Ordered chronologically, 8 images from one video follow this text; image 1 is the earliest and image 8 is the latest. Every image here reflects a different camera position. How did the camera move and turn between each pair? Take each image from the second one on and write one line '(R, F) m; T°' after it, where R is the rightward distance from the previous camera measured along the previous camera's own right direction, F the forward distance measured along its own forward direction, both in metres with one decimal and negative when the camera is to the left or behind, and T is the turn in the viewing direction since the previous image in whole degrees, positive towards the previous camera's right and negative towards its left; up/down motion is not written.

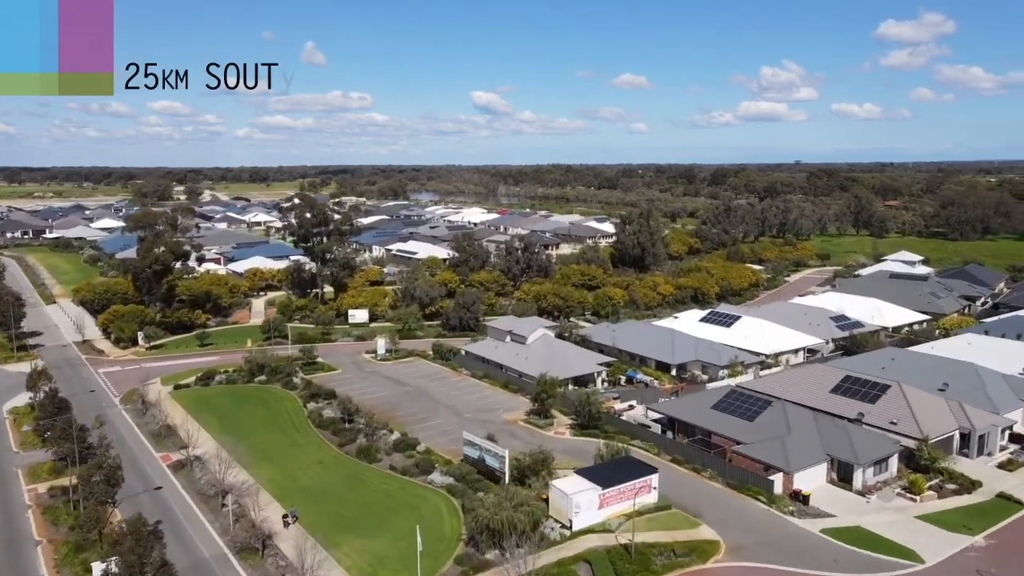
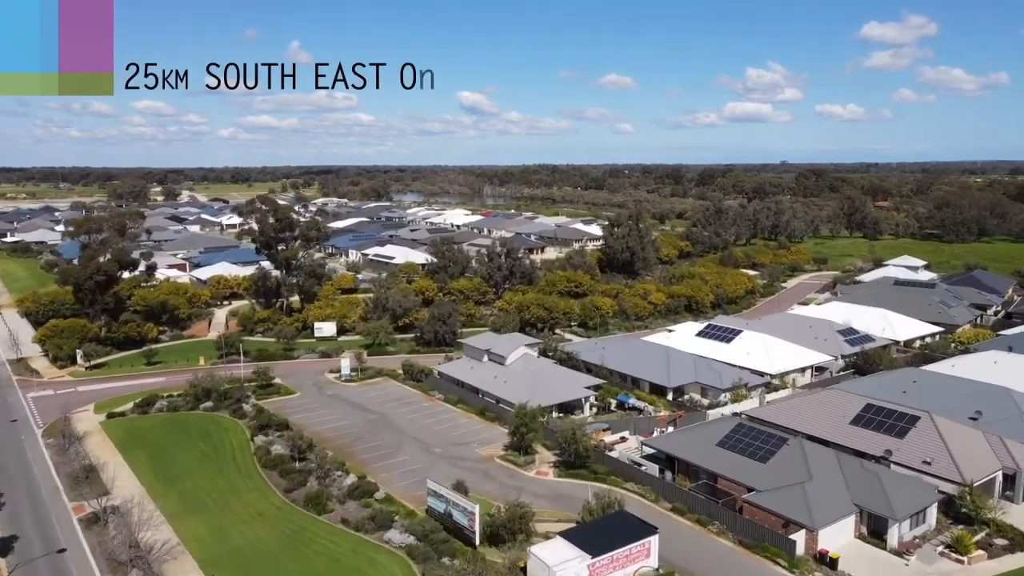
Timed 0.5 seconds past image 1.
(+0.4, +3.7) m; +1°
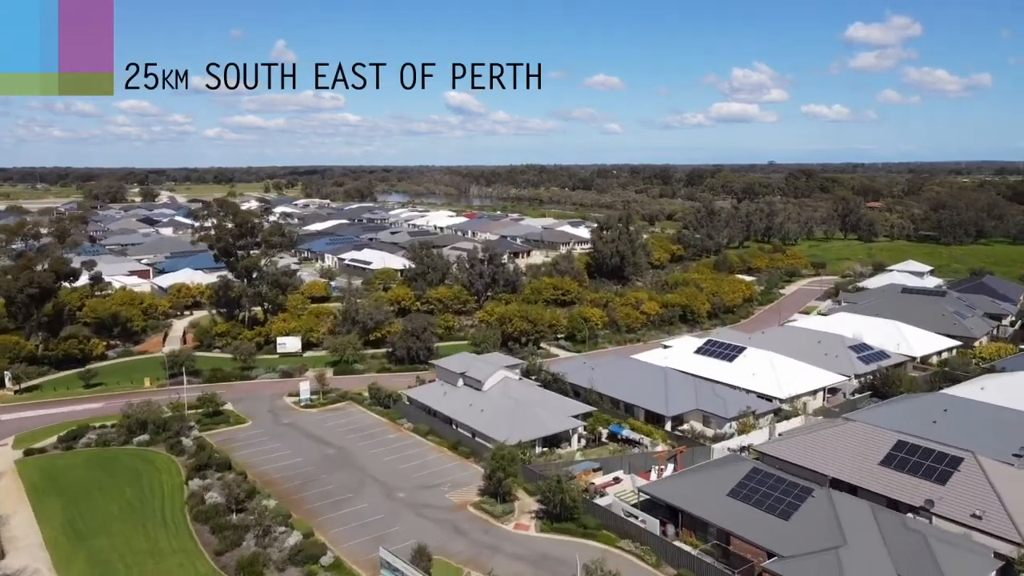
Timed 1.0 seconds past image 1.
(+0.4, +3.6) m; +1°
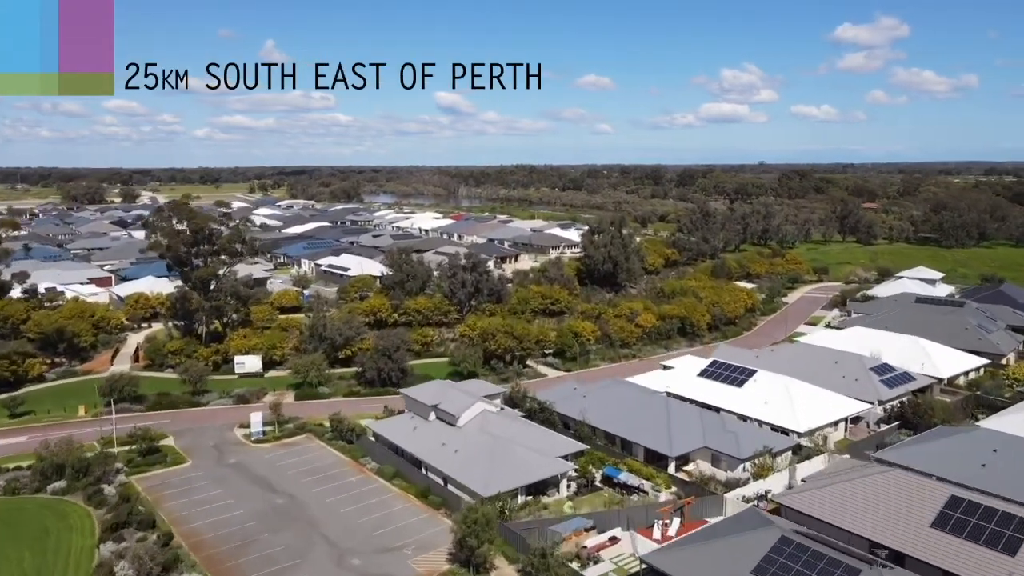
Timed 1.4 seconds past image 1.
(+0.4, +3.8) m; +1°
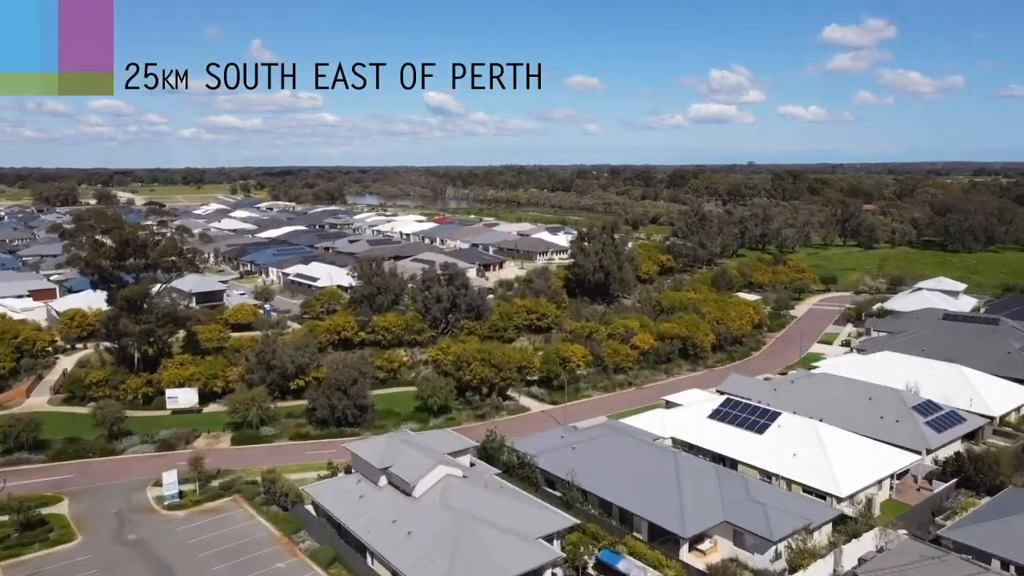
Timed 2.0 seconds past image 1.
(+0.5, +5.0) m; +1°
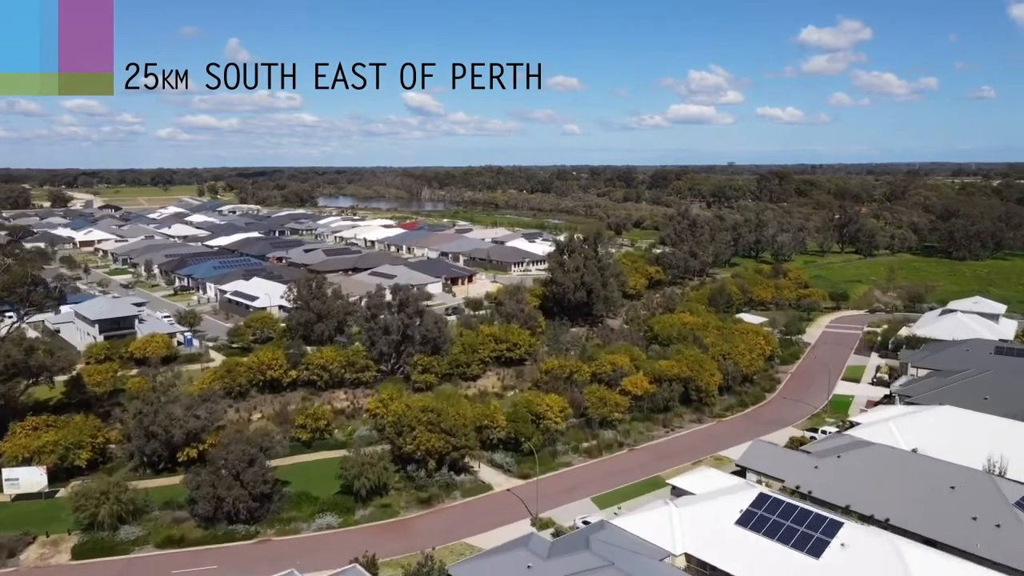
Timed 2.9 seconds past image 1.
(+0.8, +7.5) m; +1°
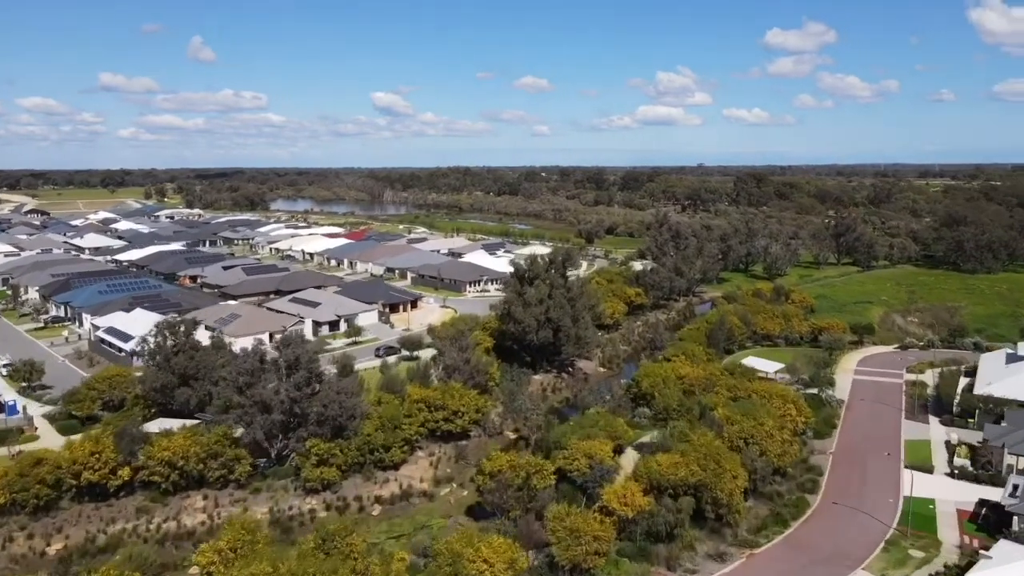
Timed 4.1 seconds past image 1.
(+1.3, +10.5) m; +2°
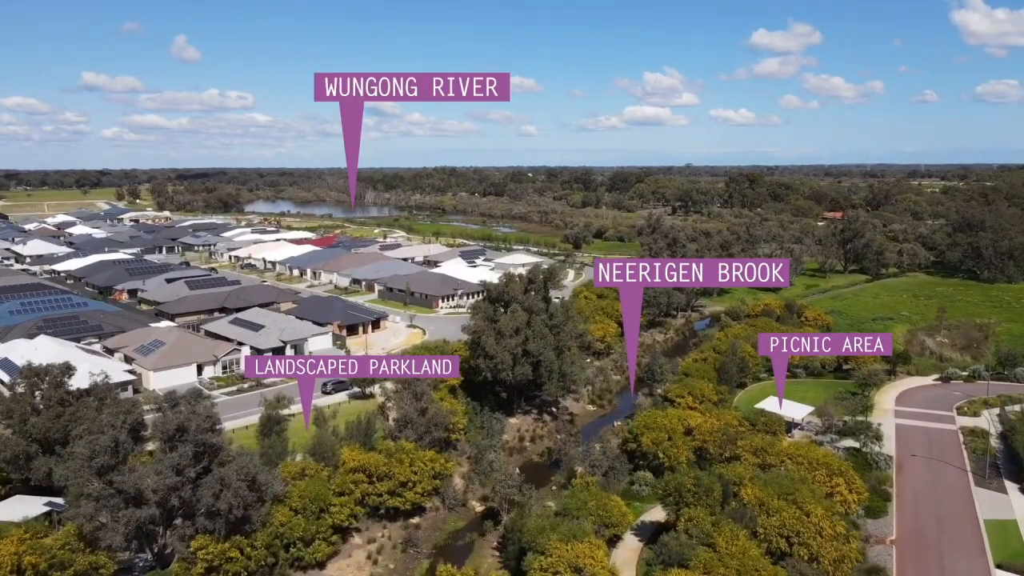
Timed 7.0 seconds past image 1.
(+0.7, +6.5) m; +1°
